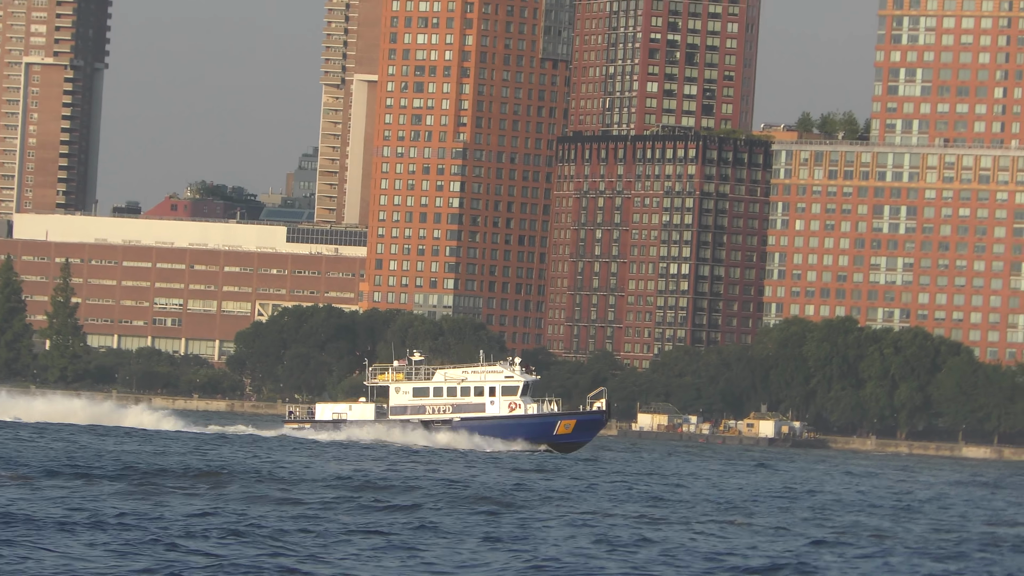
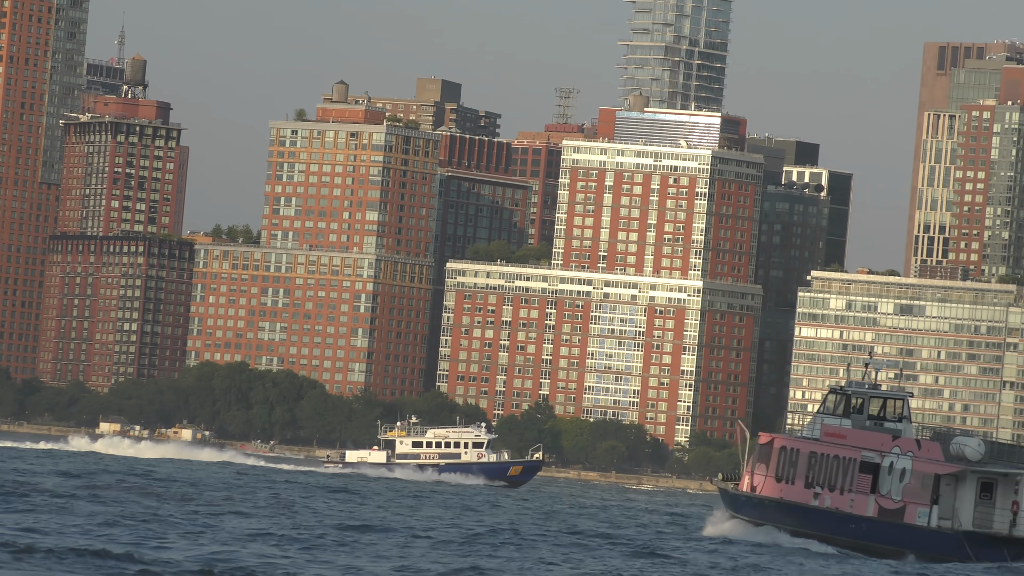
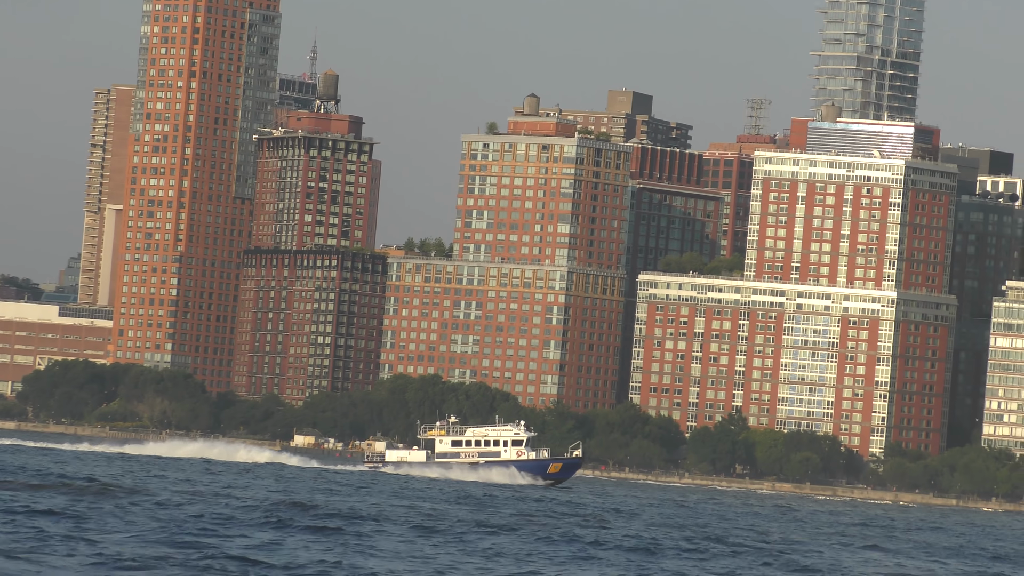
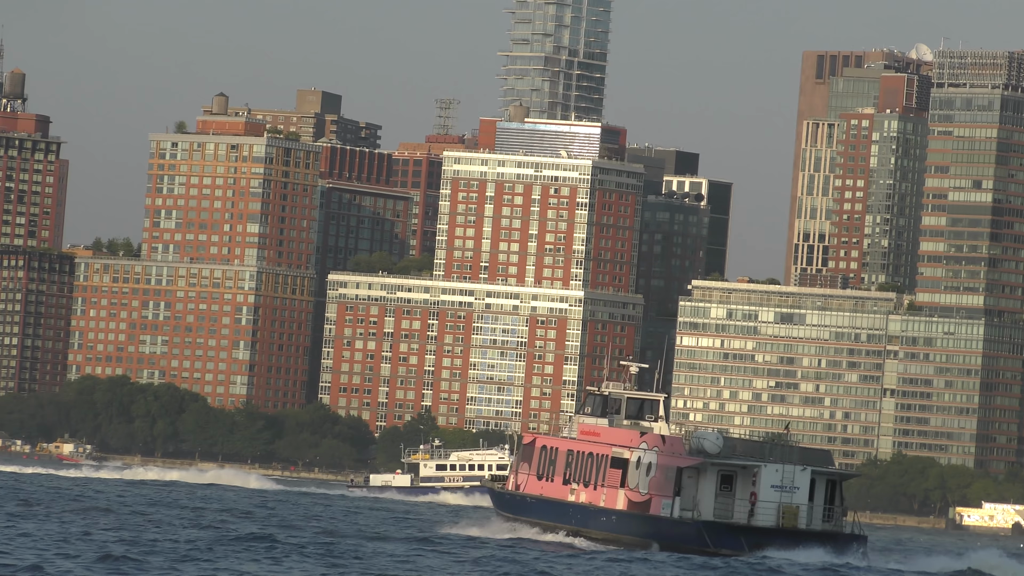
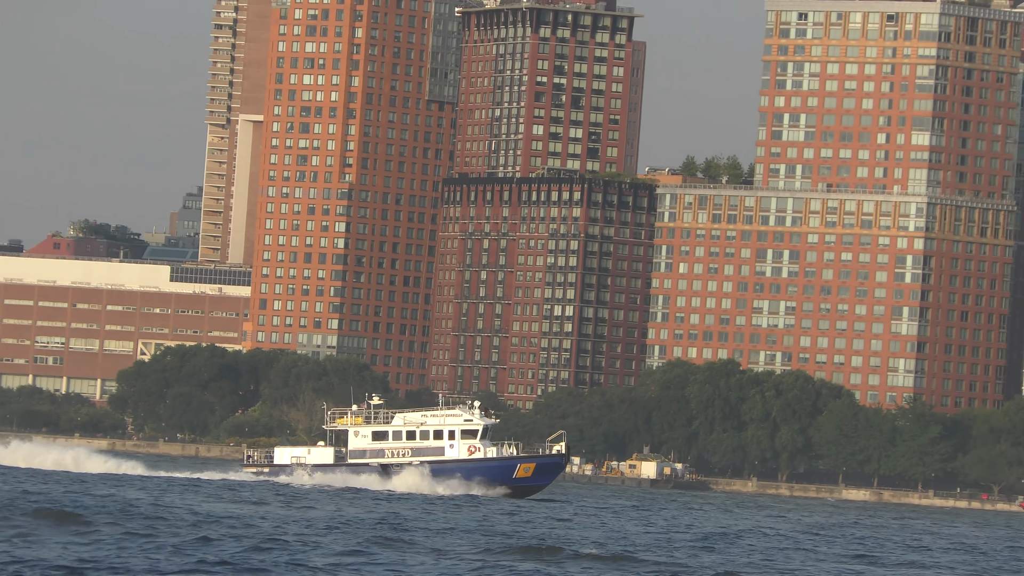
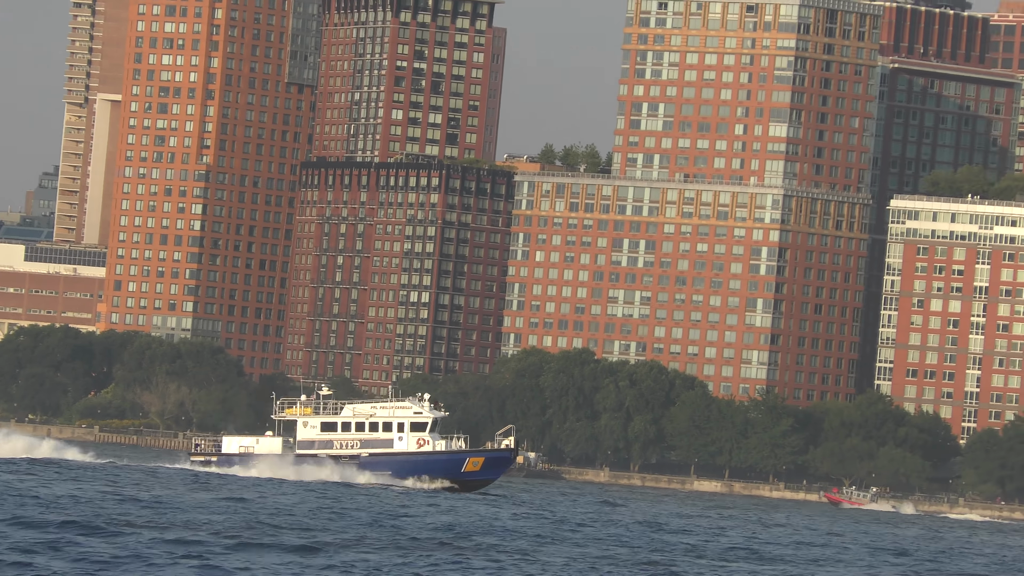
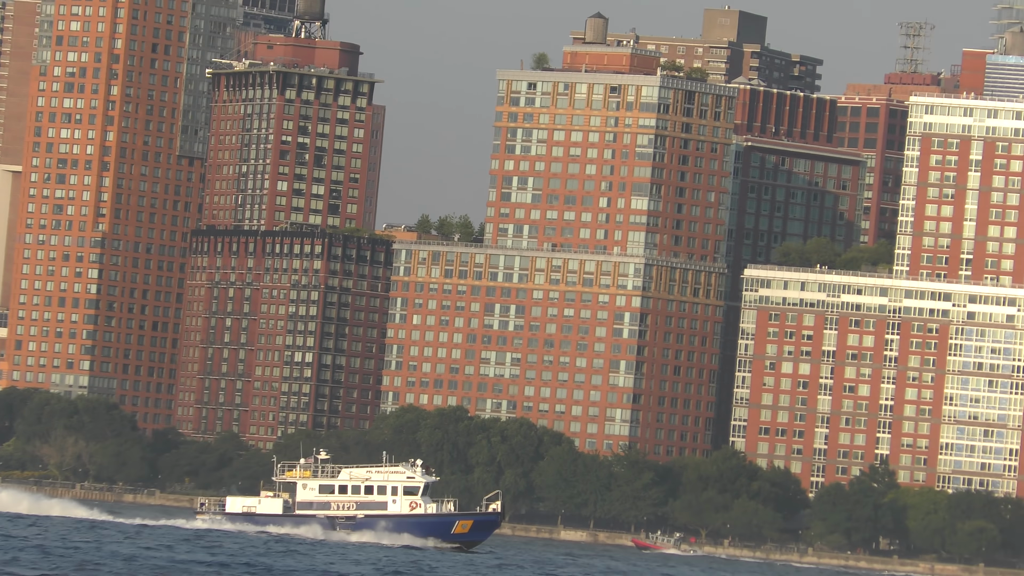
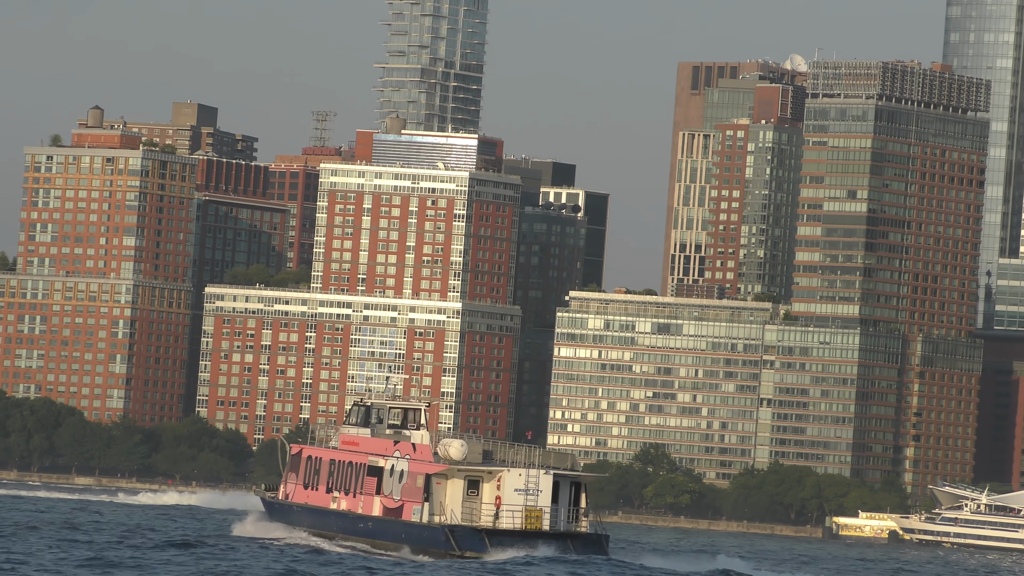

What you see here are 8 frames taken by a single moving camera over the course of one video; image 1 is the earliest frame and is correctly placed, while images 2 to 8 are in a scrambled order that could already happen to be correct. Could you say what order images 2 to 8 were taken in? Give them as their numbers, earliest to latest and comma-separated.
5, 6, 7, 3, 2, 4, 8
